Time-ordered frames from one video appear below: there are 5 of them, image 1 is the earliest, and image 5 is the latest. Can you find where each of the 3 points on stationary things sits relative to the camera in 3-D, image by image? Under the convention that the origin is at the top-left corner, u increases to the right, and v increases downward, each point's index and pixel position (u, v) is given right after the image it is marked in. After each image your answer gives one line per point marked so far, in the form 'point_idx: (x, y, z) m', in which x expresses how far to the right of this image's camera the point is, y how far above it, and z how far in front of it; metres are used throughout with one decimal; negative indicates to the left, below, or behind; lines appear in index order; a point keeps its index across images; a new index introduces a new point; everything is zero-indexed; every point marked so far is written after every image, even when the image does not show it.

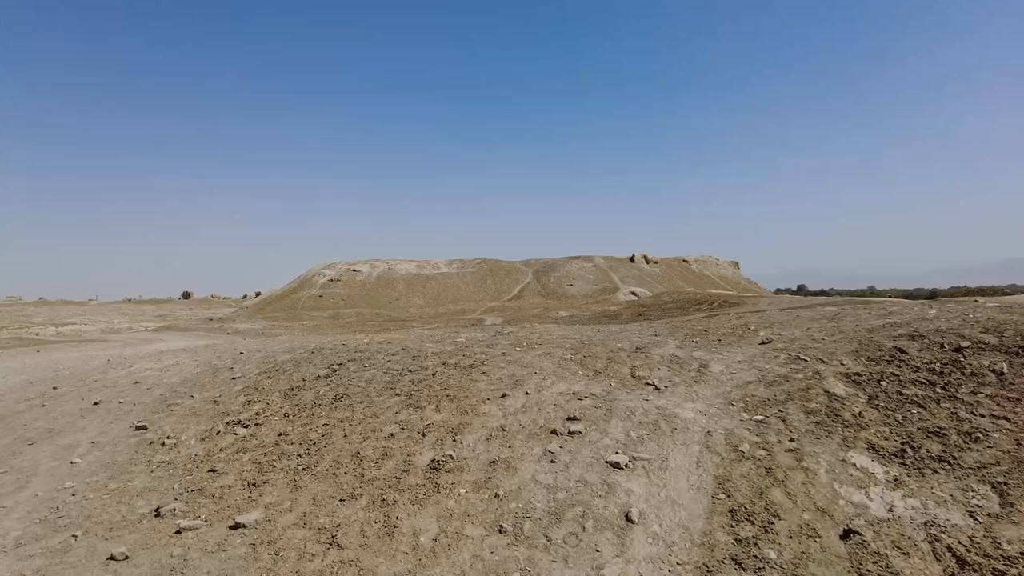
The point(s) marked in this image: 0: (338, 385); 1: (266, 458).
0: (-3.1, -1.7, +9.7) m
1: (-3.4, -2.3, +7.5) m
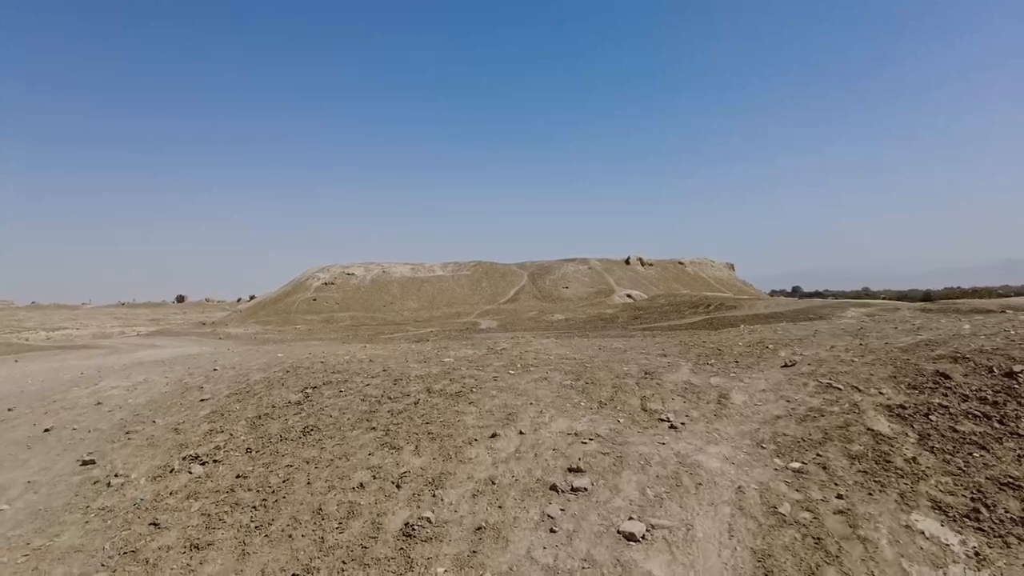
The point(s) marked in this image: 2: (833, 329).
0: (-3.2, -2.0, +8.6) m
1: (-3.5, -2.6, +6.4) m
2: (+6.5, -0.8, +11.1) m
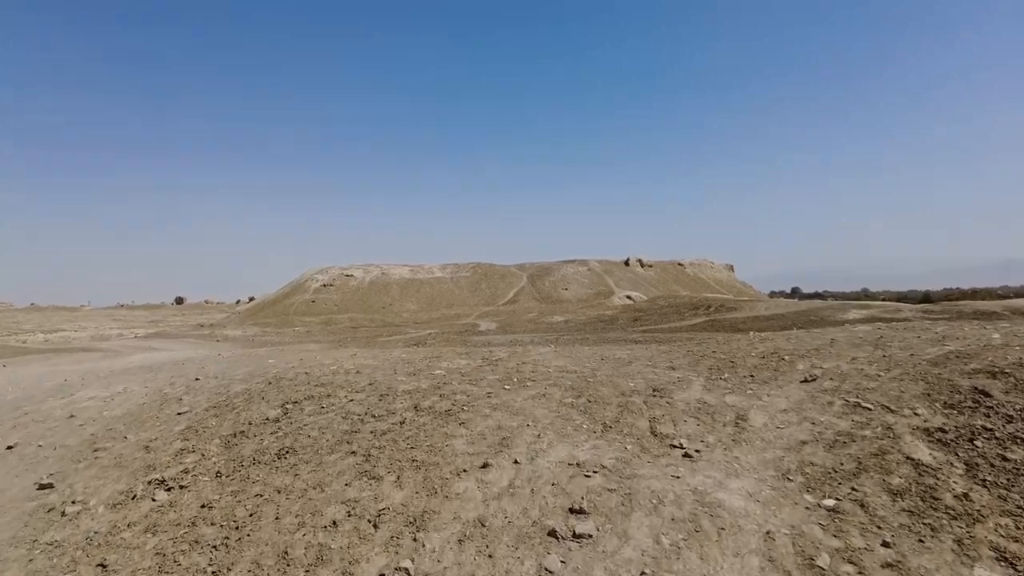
0: (-3.3, -2.1, +7.9) m
1: (-3.5, -2.7, +5.7) m
2: (+6.5, -0.9, +10.4) m
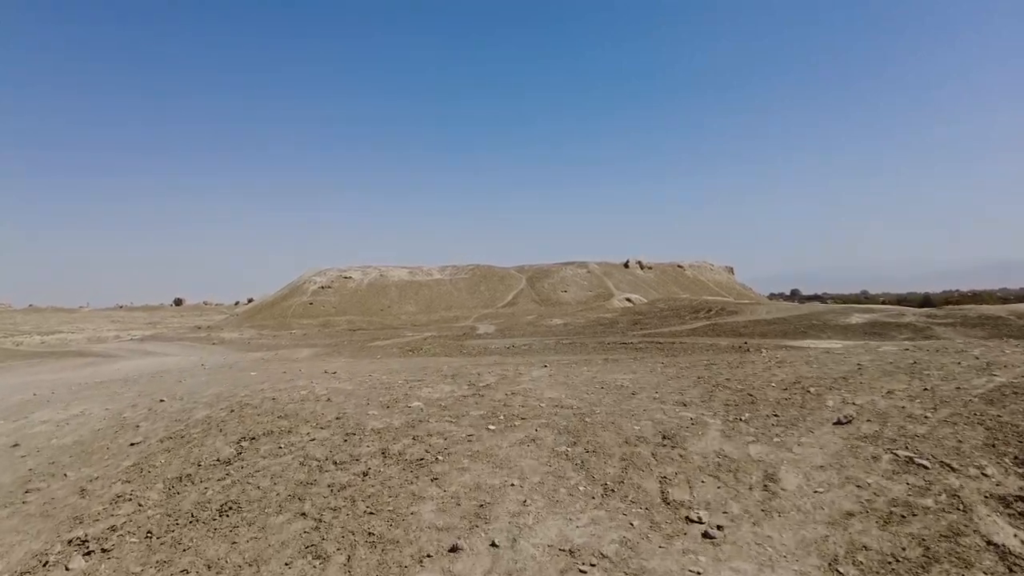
0: (-3.4, -2.4, +6.8) m
1: (-3.7, -3.0, +4.6) m
2: (+6.3, -1.3, +9.3) m
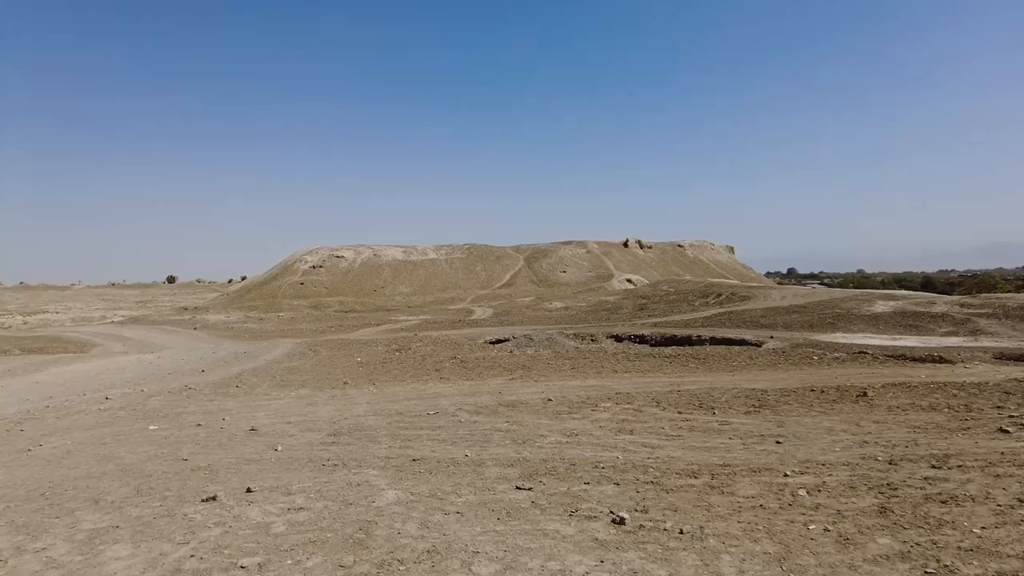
0: (-2.9, -3.5, +0.2) m
1: (-3.2, -4.1, -2.0) m
2: (+6.8, -2.2, +2.7) m
